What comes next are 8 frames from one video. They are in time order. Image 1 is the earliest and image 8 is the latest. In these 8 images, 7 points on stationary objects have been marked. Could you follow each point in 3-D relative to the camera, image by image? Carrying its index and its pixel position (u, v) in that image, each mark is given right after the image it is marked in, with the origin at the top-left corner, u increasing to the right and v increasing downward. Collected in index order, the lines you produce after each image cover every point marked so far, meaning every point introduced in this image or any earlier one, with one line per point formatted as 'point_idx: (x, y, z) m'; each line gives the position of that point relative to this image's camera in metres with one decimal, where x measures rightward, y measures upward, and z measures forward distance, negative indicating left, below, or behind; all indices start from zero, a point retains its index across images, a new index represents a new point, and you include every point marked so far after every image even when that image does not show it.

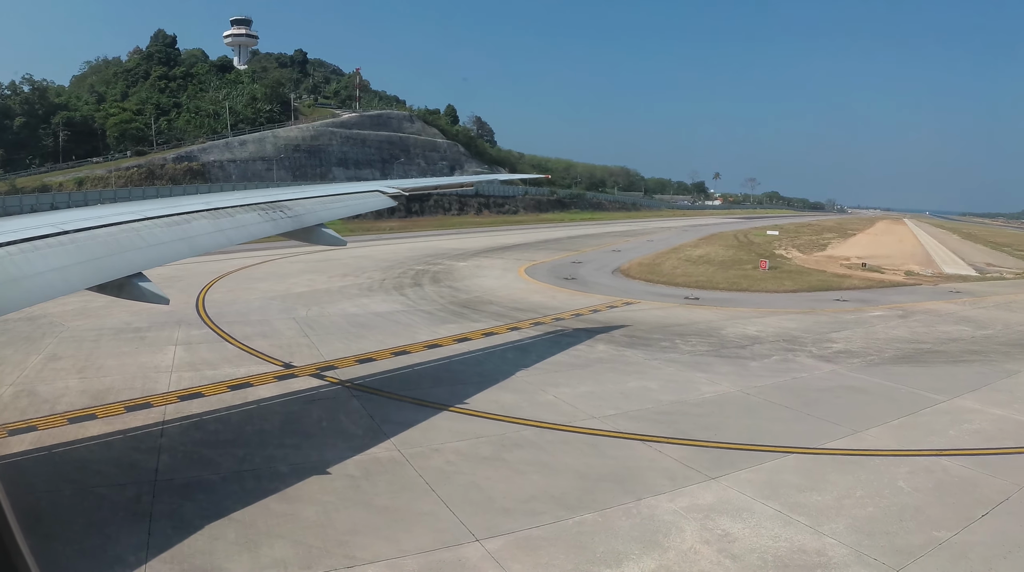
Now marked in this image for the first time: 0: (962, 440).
0: (+11.1, -4.5, +14.6) m
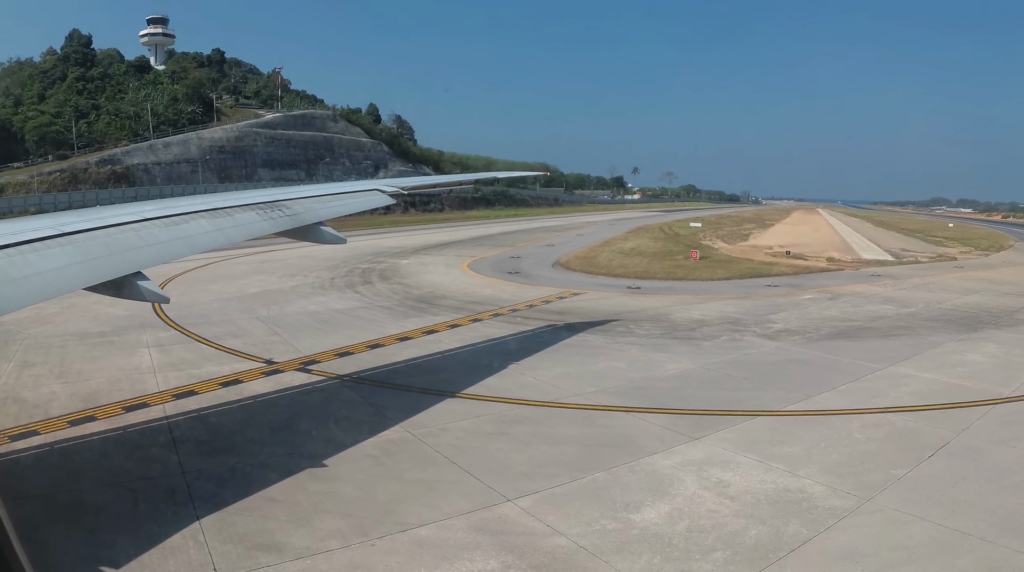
0: (+10.7, -3.5, +16.4) m
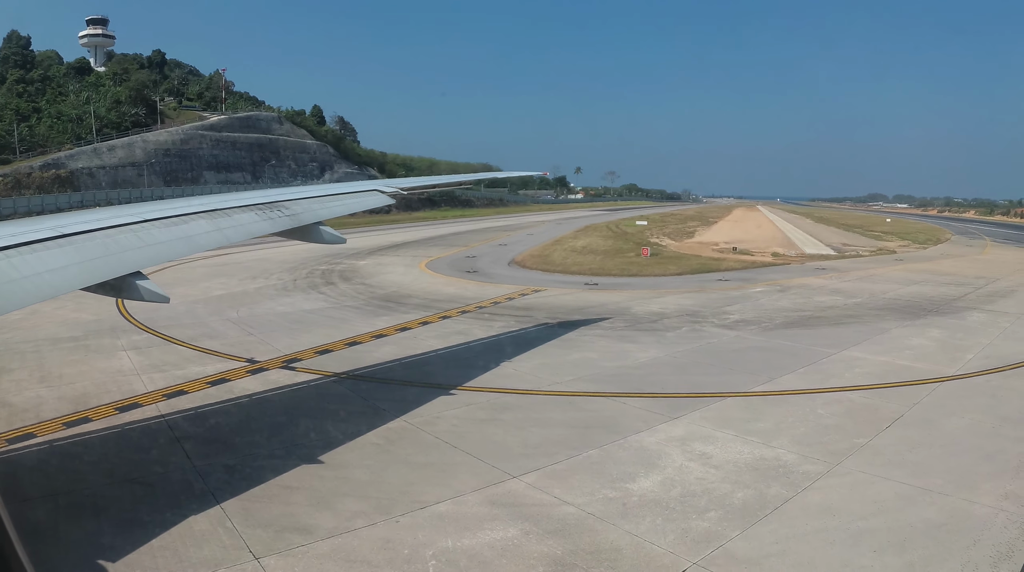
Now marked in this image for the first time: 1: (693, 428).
0: (+10.2, -2.9, +17.6) m
1: (+4.1, -3.3, +13.6) m
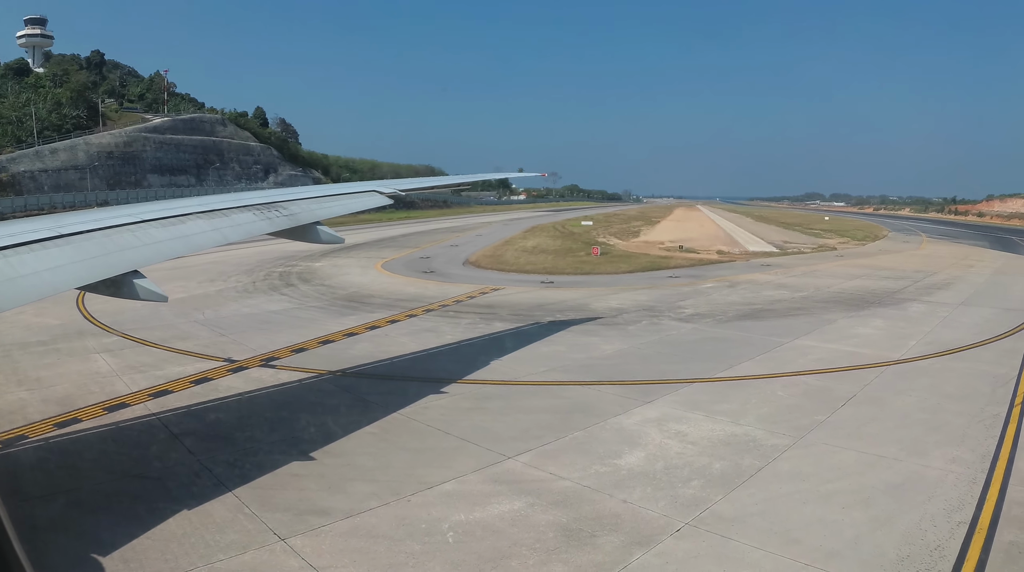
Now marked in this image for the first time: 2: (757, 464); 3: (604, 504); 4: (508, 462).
0: (+9.4, -2.5, +18.8) m
1: (+3.7, -3.0, +14.3) m
2: (+4.6, -3.3, +11.0) m
3: (+1.3, -3.0, +8.2) m
4: (-0.1, -2.8, +9.6) m
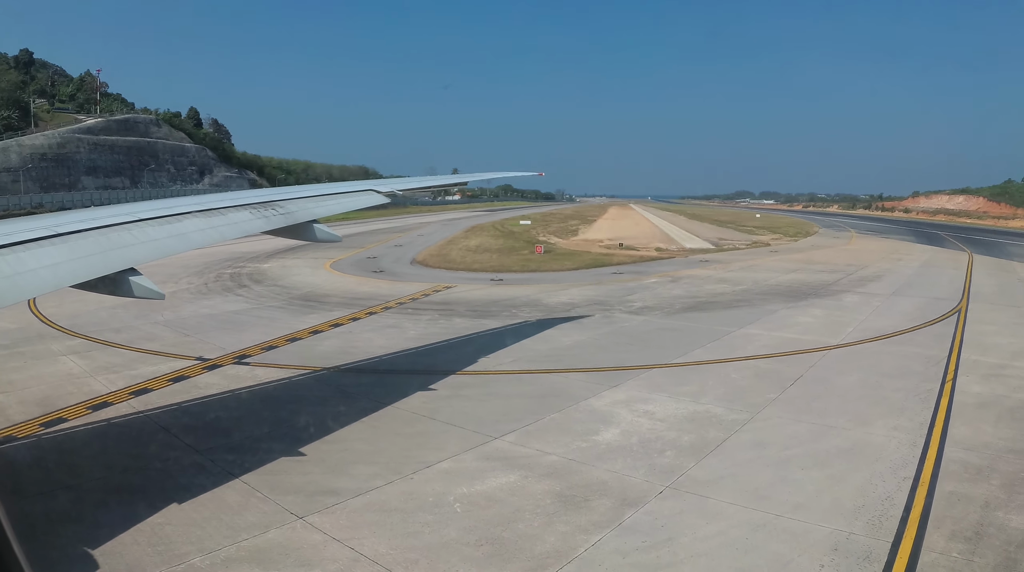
0: (+8.3, -2.1, +20.1) m
1: (+3.1, -2.7, +15.2) m
2: (+4.2, -3.0, +11.9) m
3: (+1.2, -2.8, +8.8) m
4: (-0.3, -2.7, +10.1) m
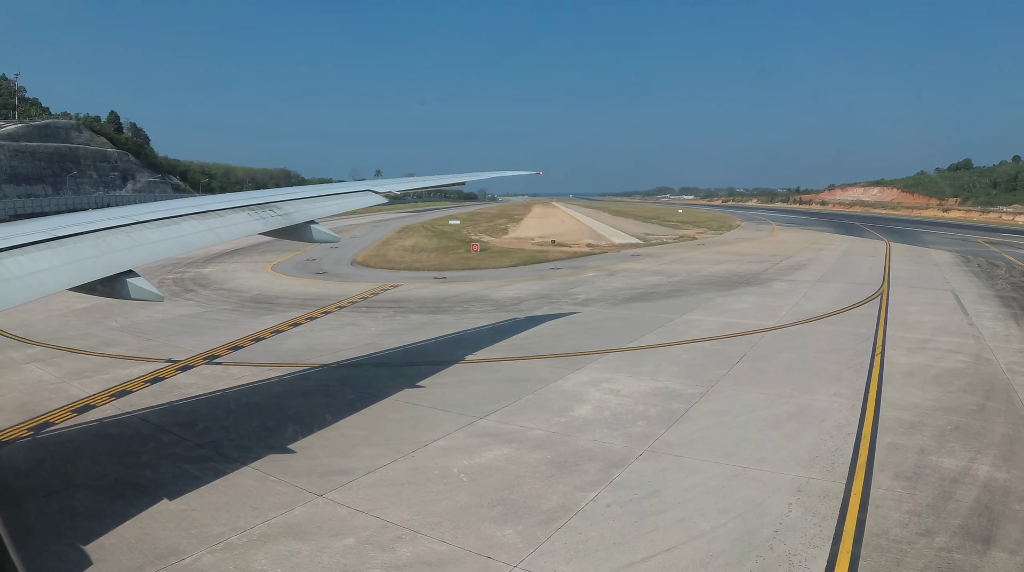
0: (+7.0, -1.5, +21.5) m
1: (+2.3, -2.4, +16.1) m
2: (+3.8, -2.6, +13.0) m
3: (+1.0, -2.6, +9.6) m
4: (-0.6, -2.5, +10.7) m
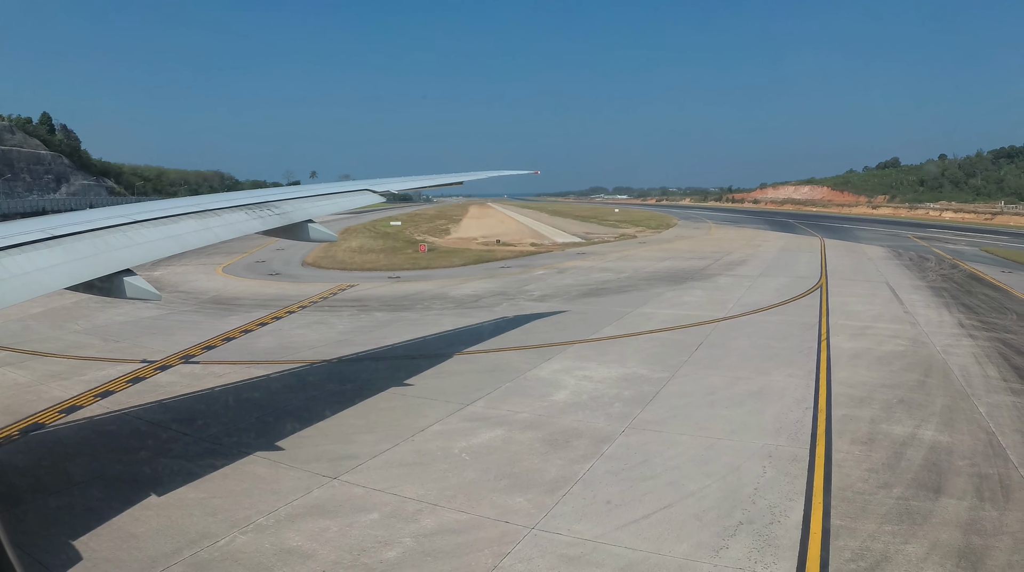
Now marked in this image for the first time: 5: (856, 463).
0: (+5.9, -1.2, +22.5) m
1: (+1.6, -2.2, +16.7) m
2: (+3.3, -2.4, +13.7) m
3: (+0.9, -2.4, +10.2) m
4: (-0.8, -2.3, +11.1) m
5: (+5.1, -2.6, +8.8) m
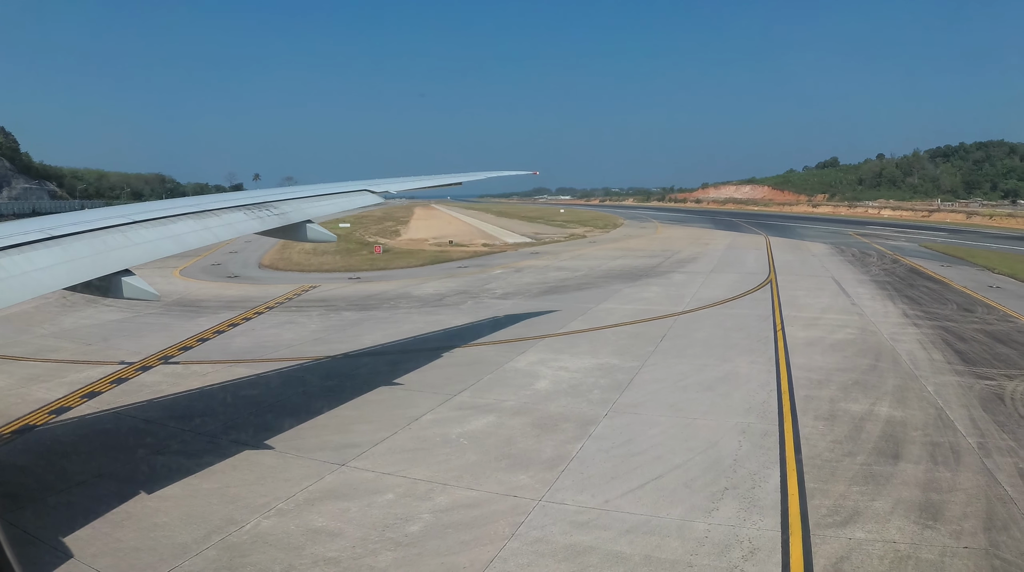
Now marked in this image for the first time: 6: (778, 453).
0: (+4.9, -0.9, +23.3) m
1: (+1.0, -2.0, +17.2) m
2: (+2.9, -2.2, +14.4) m
3: (+0.7, -2.3, +10.7) m
4: (-1.0, -2.2, +11.5) m
5: (+5.0, -2.4, +9.5) m
6: (+3.8, -2.4, +8.5) m
